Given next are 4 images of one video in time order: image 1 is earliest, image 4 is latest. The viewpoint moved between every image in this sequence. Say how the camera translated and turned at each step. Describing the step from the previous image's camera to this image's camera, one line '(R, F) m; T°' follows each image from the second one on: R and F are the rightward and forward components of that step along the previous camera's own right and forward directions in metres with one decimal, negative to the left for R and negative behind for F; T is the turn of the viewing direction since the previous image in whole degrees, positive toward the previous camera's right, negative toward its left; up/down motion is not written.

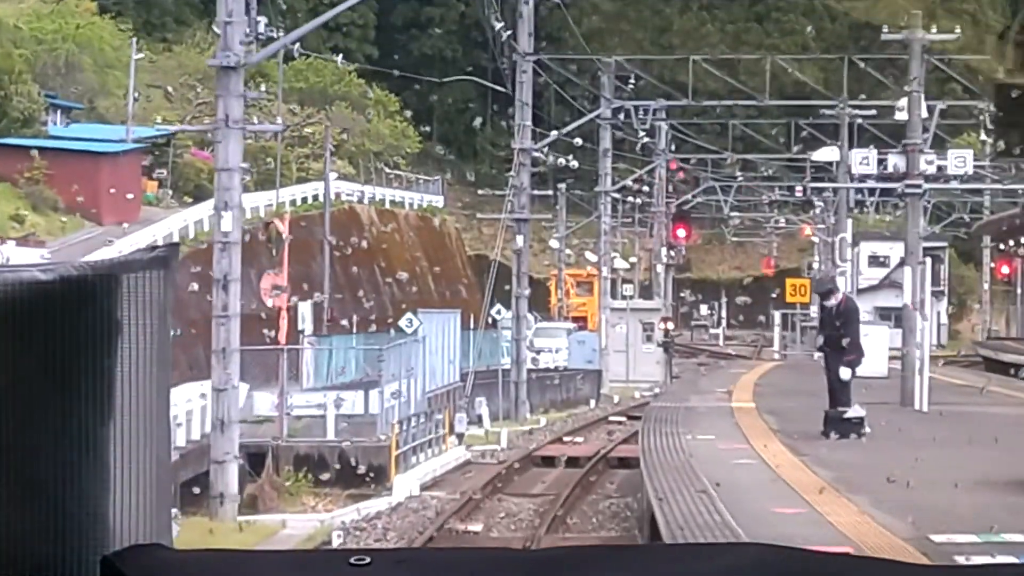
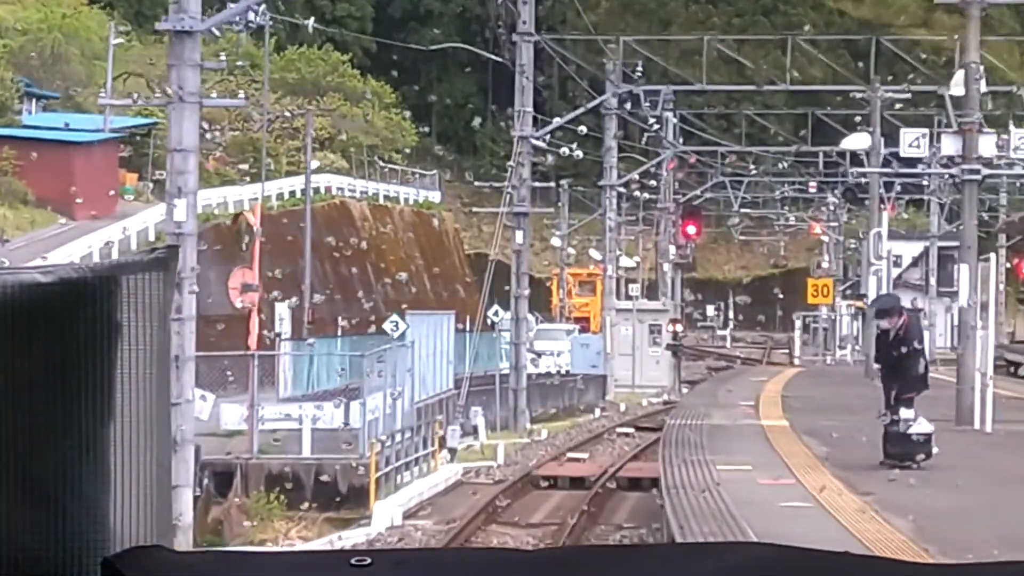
(0.0, +1.4) m; 0°
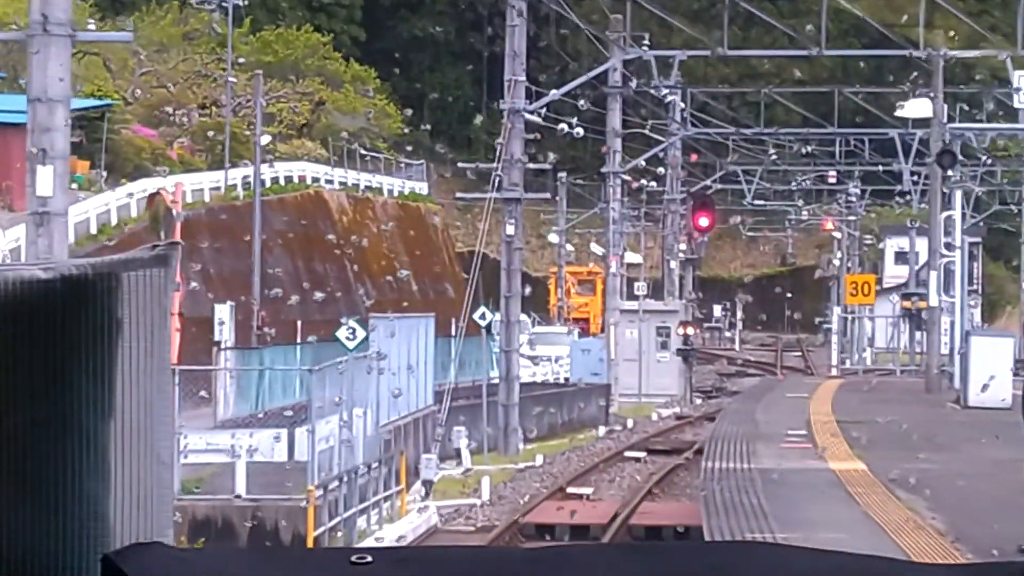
(0.0, +2.5) m; 0°
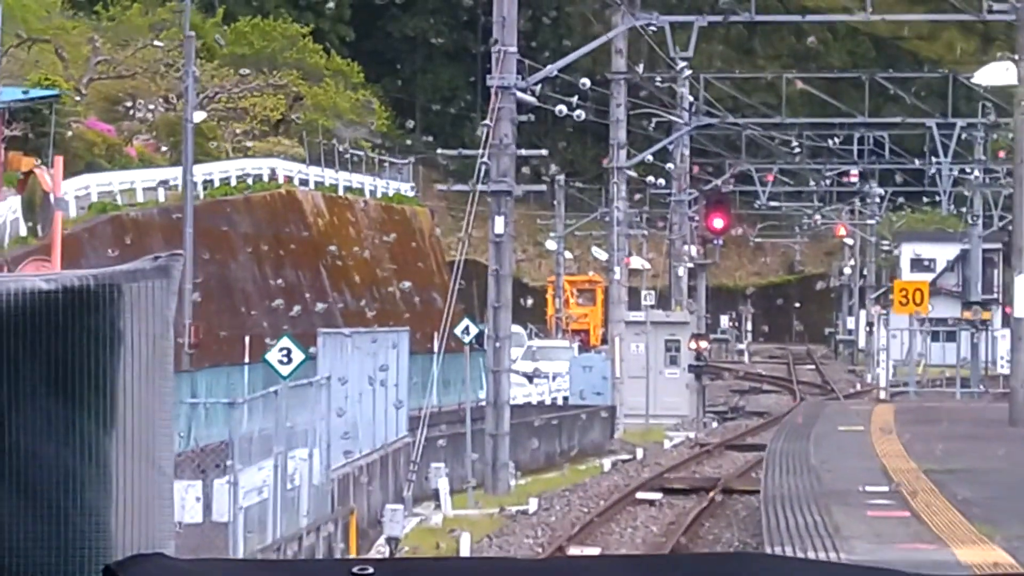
(0.0, +2.3) m; 0°
